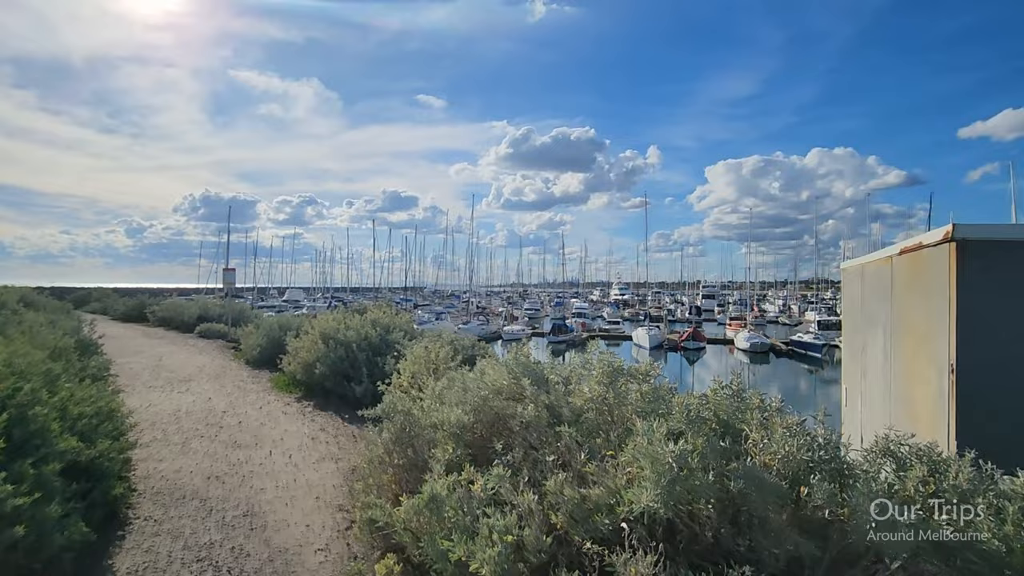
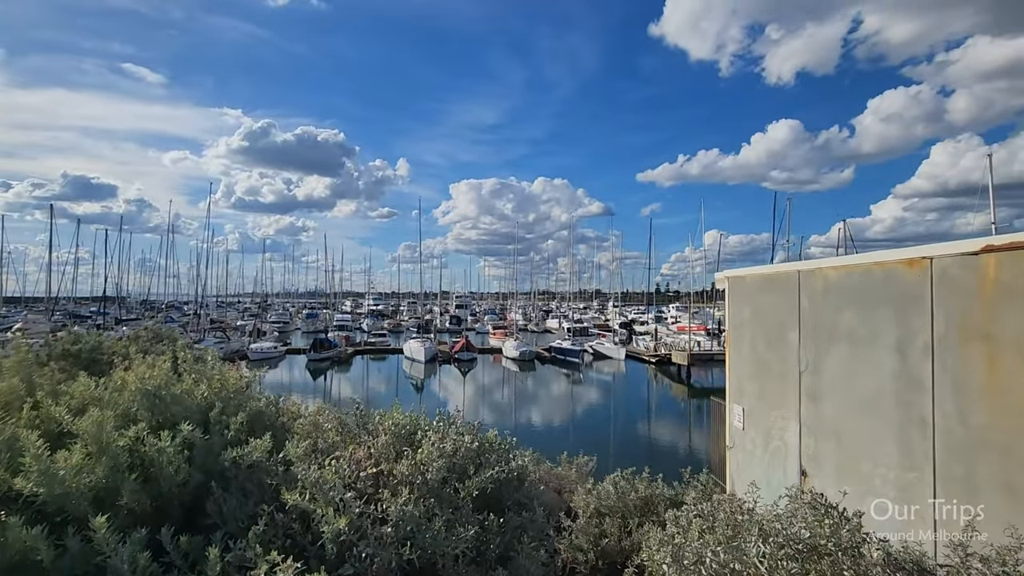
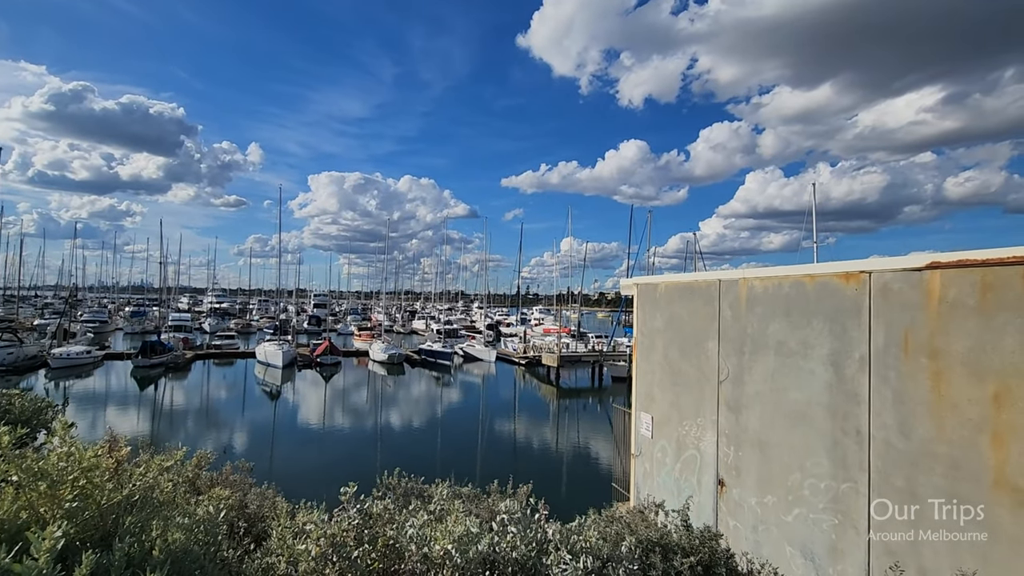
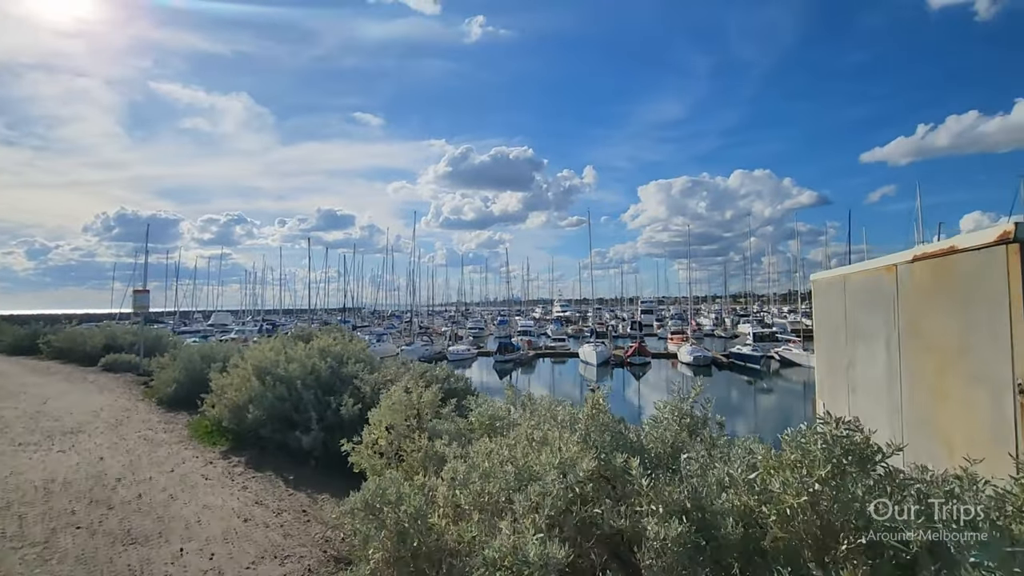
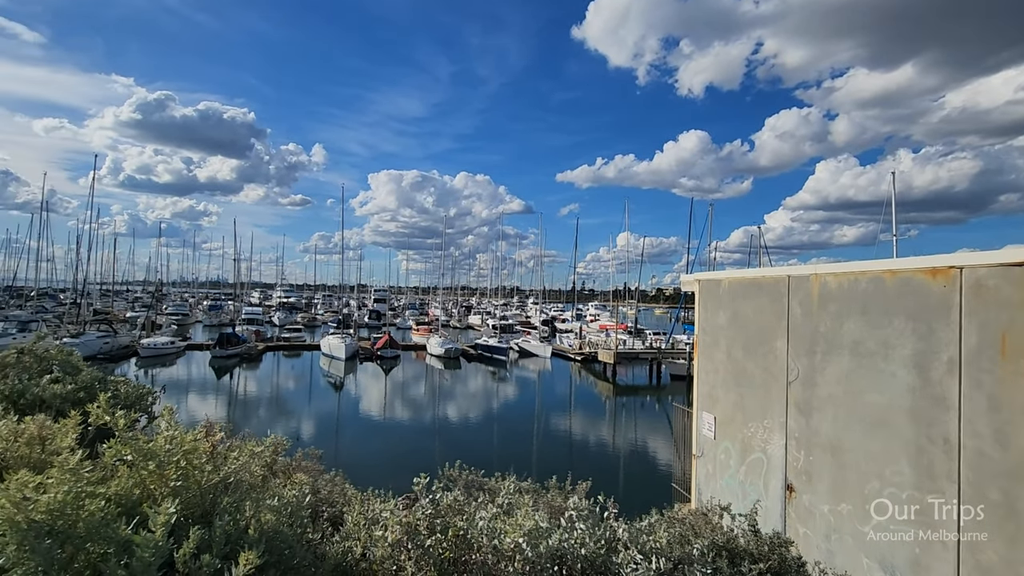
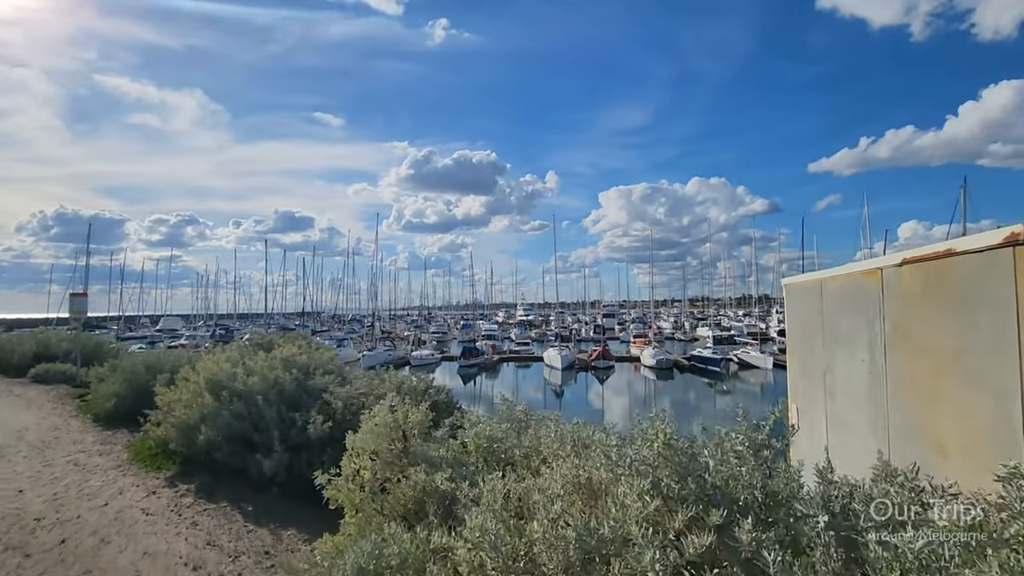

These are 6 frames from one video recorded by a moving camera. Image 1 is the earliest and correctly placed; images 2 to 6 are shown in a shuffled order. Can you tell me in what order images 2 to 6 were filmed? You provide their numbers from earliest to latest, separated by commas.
4, 6, 2, 3, 5
